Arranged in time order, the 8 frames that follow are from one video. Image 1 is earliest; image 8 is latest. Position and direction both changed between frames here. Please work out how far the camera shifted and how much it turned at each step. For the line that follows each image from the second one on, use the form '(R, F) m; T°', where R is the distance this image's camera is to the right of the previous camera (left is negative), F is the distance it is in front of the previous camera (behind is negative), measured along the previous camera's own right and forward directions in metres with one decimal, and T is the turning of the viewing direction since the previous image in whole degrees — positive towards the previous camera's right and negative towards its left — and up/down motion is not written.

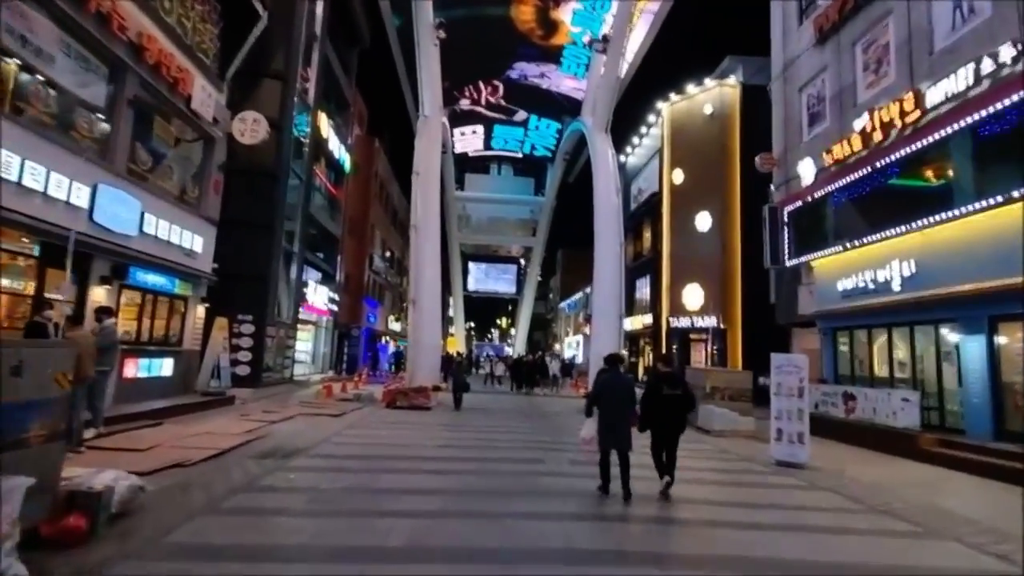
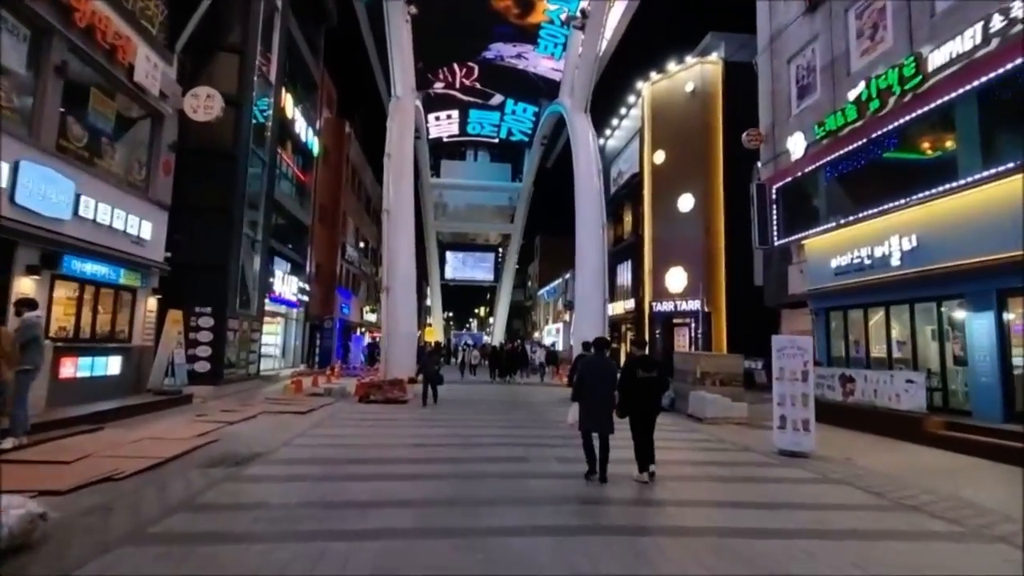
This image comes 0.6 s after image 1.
(0.0, +1.1) m; +2°
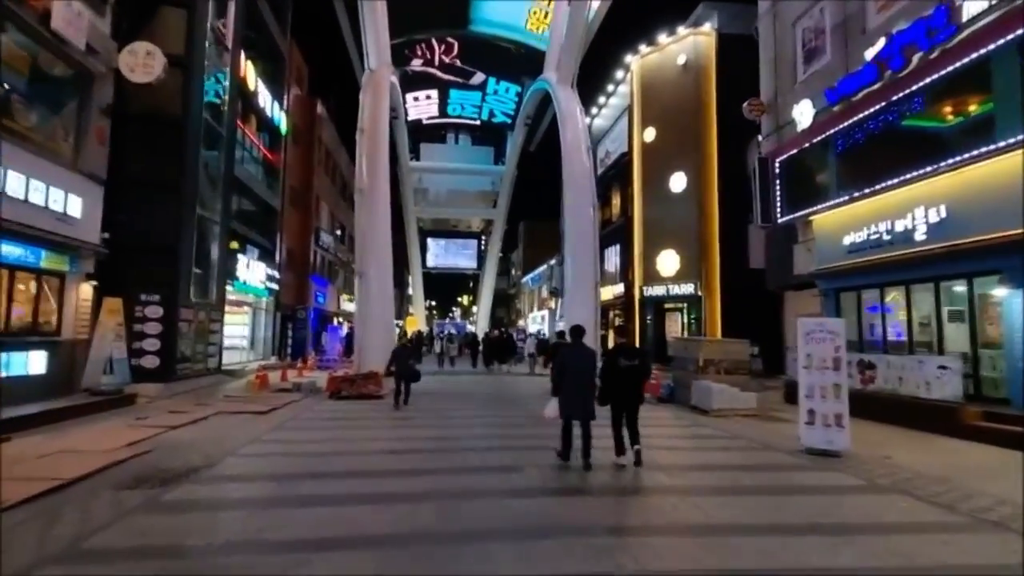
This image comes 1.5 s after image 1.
(-0.1, +1.7) m; +2°
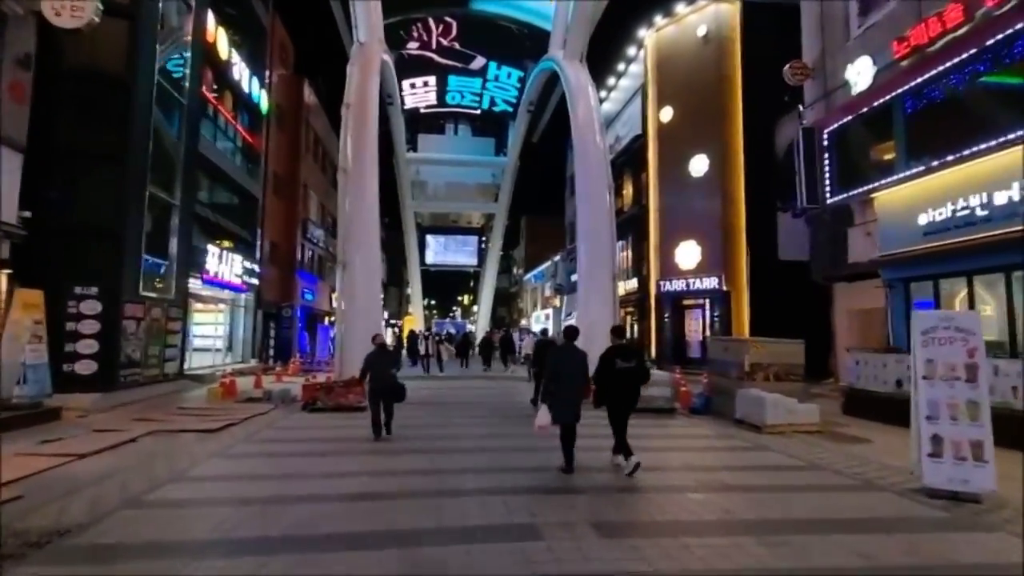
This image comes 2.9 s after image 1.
(-0.2, +2.7) m; 0°
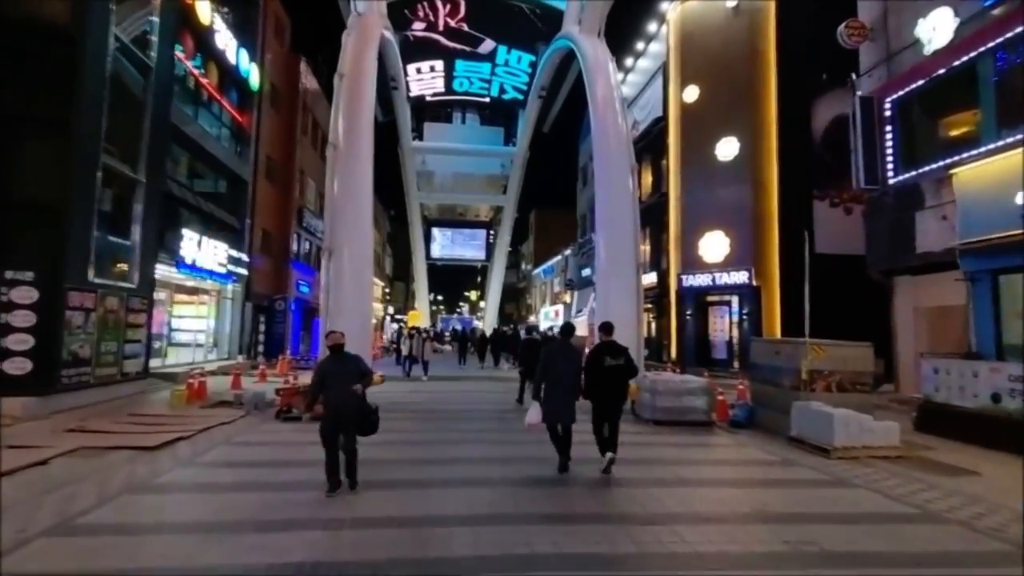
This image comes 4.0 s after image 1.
(-0.1, +2.2) m; -1°
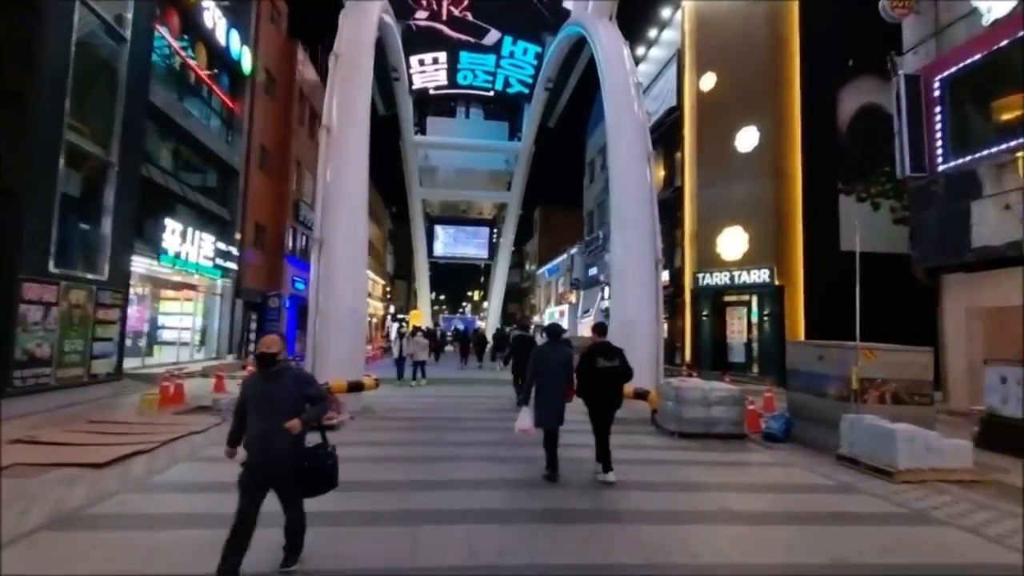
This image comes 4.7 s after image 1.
(-0.1, +1.4) m; 0°
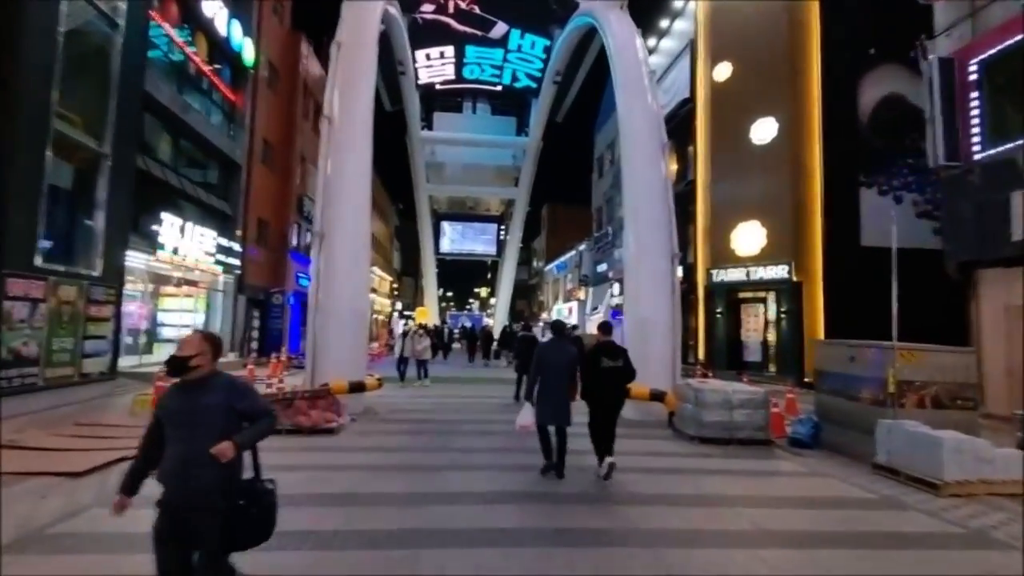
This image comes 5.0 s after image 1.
(0.0, +0.6) m; -1°
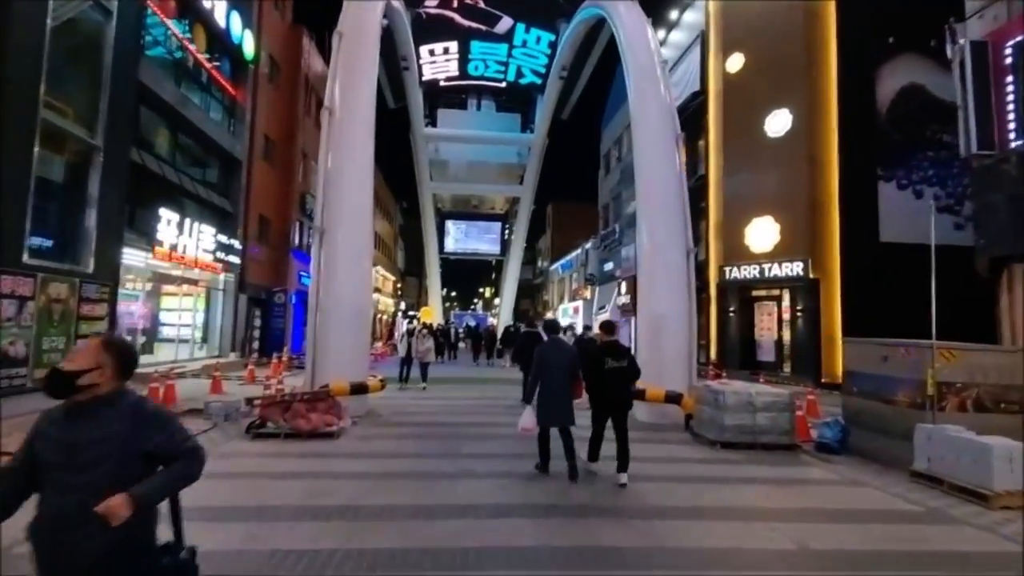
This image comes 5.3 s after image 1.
(-0.1, +0.6) m; 0°
